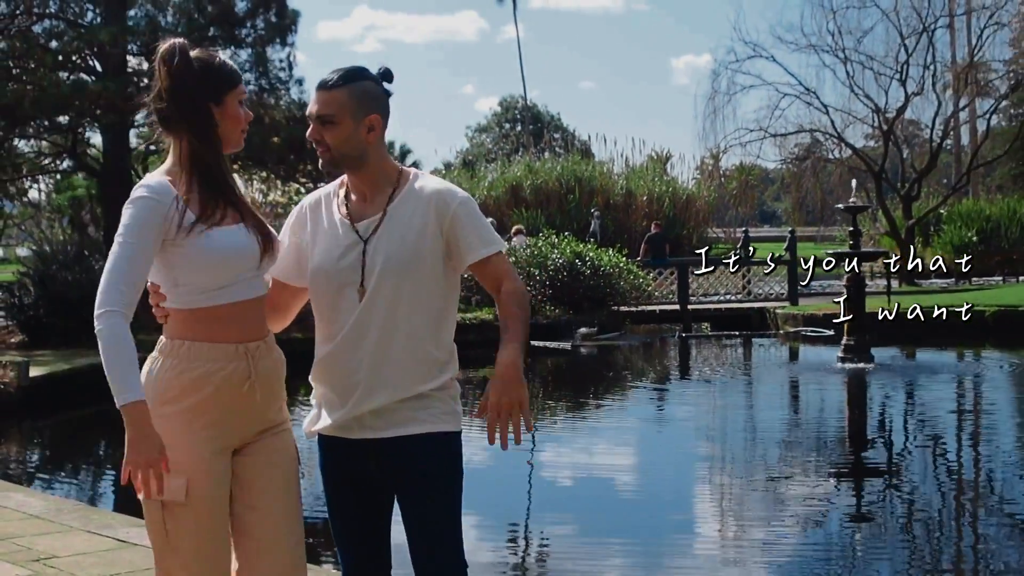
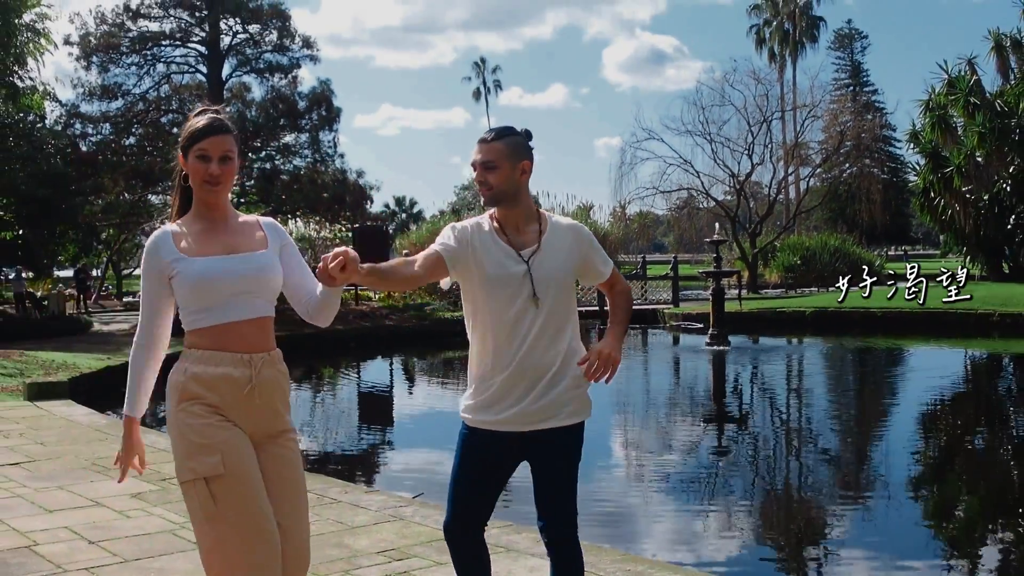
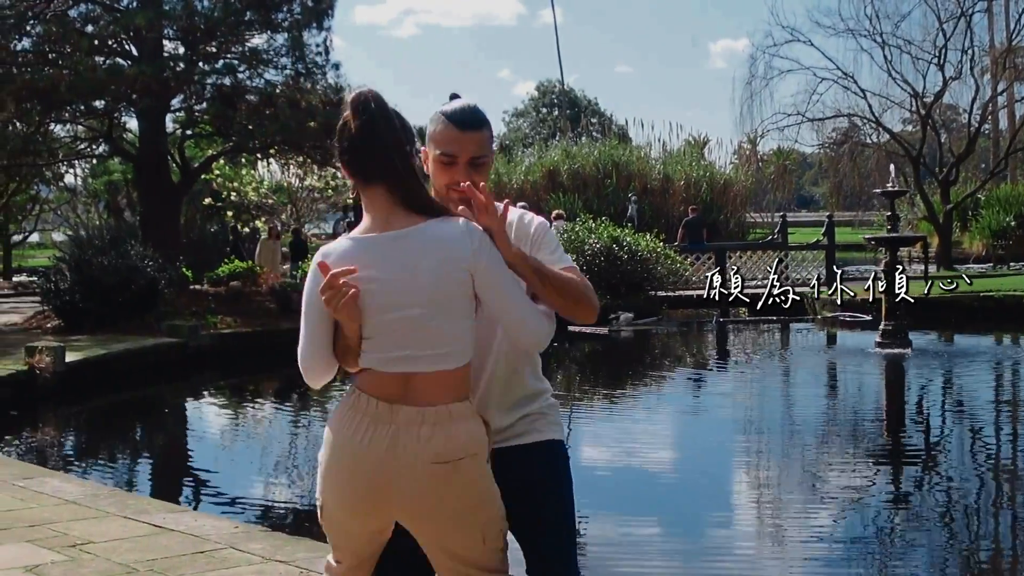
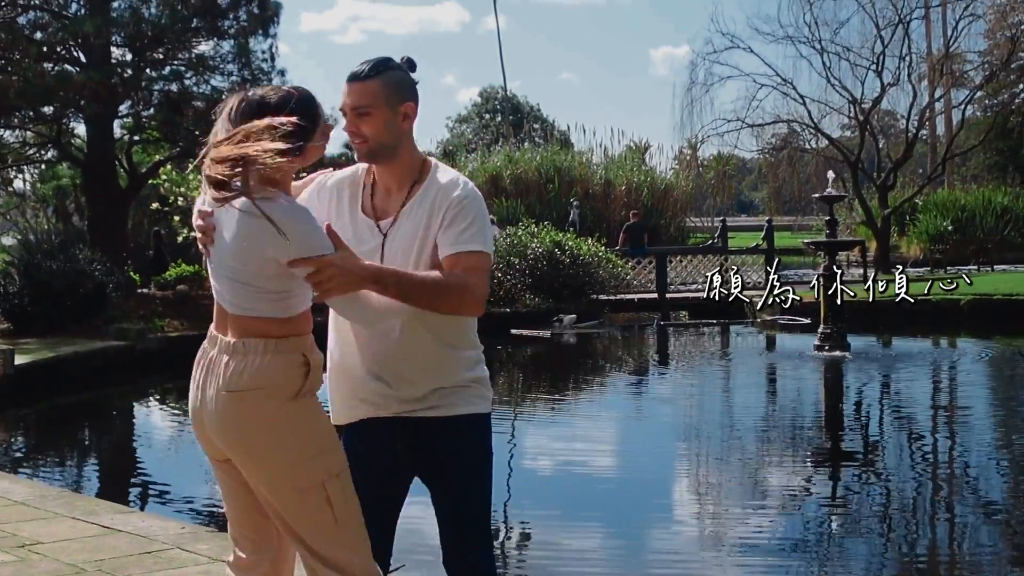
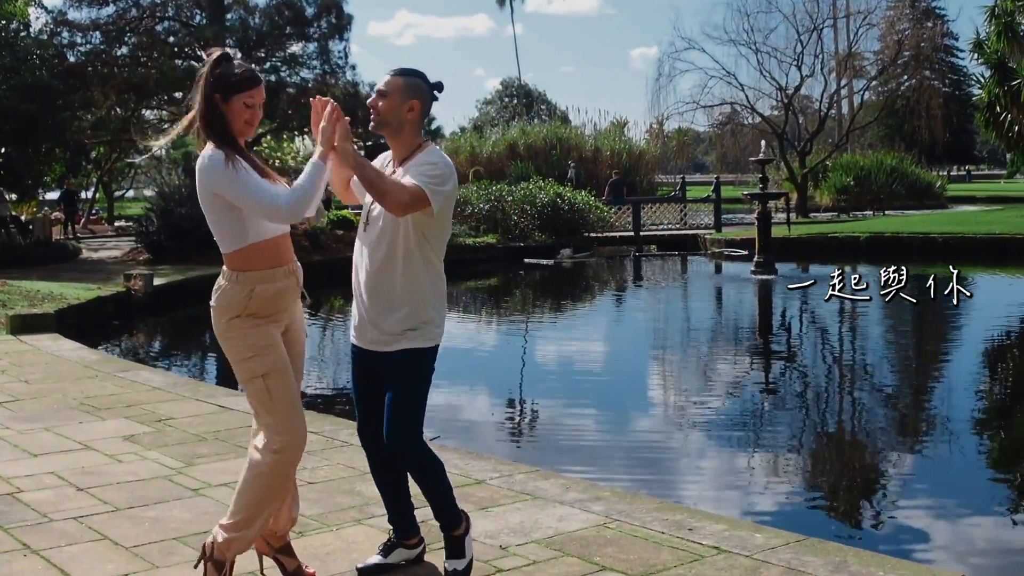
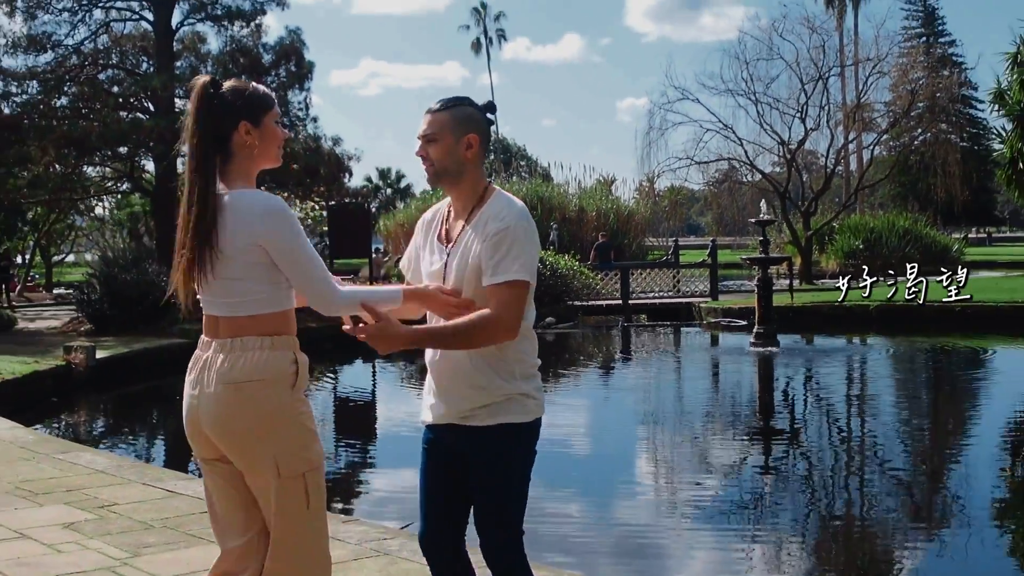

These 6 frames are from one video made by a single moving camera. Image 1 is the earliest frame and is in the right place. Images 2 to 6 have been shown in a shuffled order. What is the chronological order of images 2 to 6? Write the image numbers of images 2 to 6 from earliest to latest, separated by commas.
3, 4, 6, 2, 5
